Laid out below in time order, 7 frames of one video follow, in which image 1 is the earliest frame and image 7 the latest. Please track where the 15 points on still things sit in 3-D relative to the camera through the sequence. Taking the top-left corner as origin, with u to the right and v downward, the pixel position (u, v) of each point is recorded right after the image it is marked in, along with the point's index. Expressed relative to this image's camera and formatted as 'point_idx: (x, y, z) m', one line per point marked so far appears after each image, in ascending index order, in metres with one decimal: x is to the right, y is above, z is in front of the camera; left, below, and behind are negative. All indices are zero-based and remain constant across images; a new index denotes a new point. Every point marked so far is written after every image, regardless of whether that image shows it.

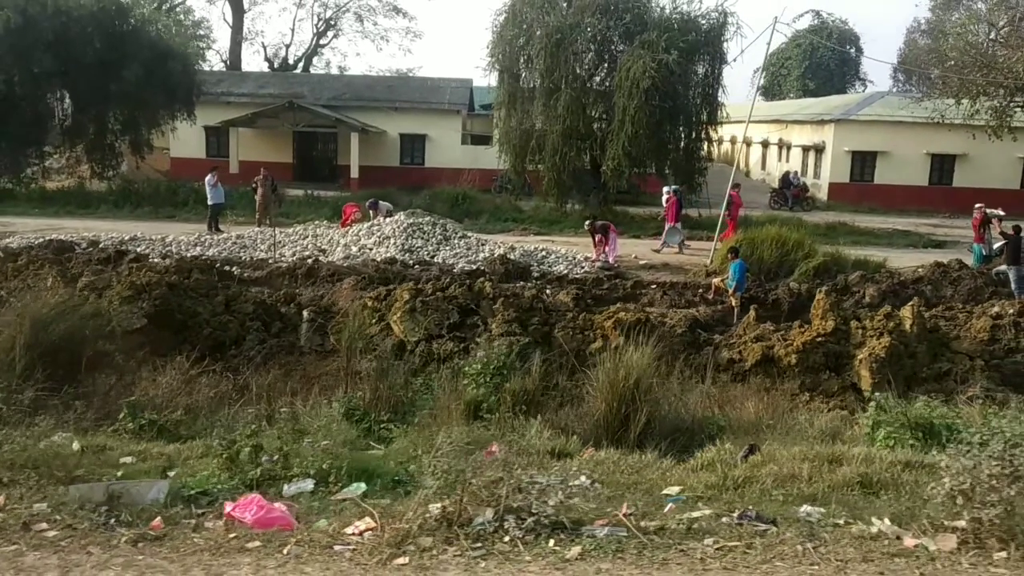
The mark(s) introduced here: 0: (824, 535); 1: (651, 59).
0: (+1.0, -0.8, +3.3) m
1: (+2.6, +4.4, +19.4) m
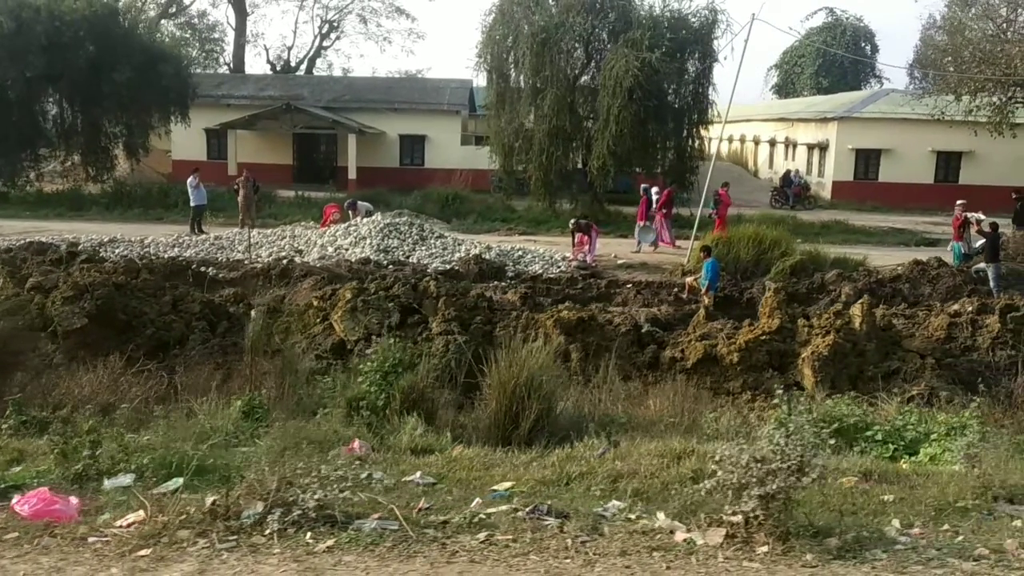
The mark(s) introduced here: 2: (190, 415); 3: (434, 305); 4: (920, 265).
0: (+0.3, -0.8, +3.3) m
1: (+2.3, +4.4, +19.3) m
2: (-1.9, -0.8, +6.0) m
3: (-0.8, -0.2, +9.8) m
4: (+6.0, +0.3, +14.7) m
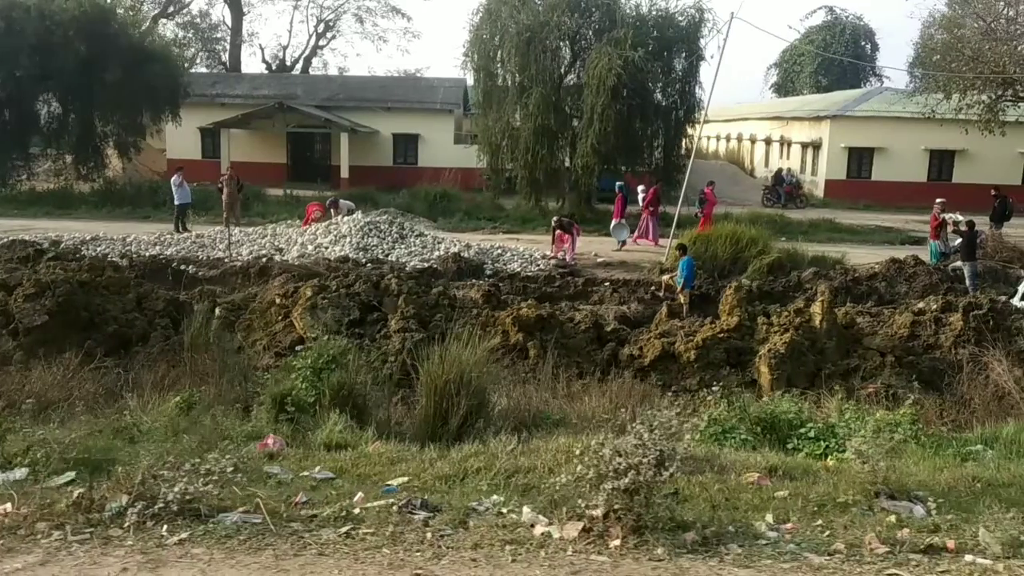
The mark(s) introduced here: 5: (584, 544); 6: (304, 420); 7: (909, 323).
0: (-0.1, -0.8, +3.3) m
1: (+2.0, +4.5, +19.3) m
2: (-2.3, -0.7, +6.1) m
3: (-1.2, -0.1, +9.8) m
4: (+5.6, +0.4, +14.7) m
5: (+0.2, -0.8, +3.1) m
6: (-1.2, -0.7, +5.6) m
7: (+4.1, -0.4, +10.3) m
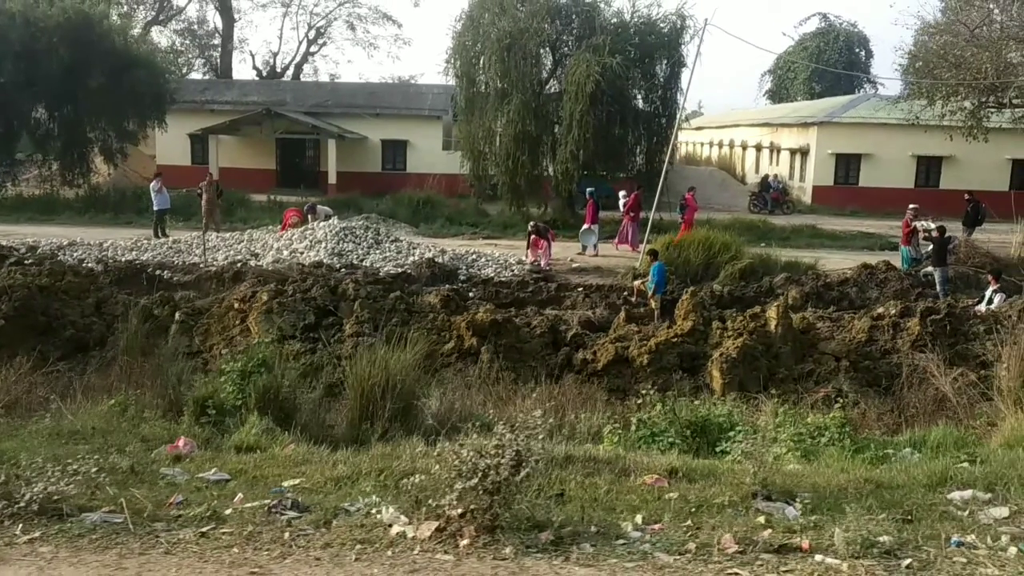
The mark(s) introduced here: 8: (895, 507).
0: (-0.6, -0.8, +3.3) m
1: (+1.6, +4.3, +19.4) m
2: (-2.8, -0.8, +6.1) m
3: (-1.6, -0.2, +9.8) m
4: (+5.2, +0.3, +14.7) m
5: (-0.2, -0.8, +3.1) m
6: (-1.6, -0.8, +5.6) m
7: (+3.7, -0.4, +10.3) m
8: (+1.4, -0.8, +3.8) m
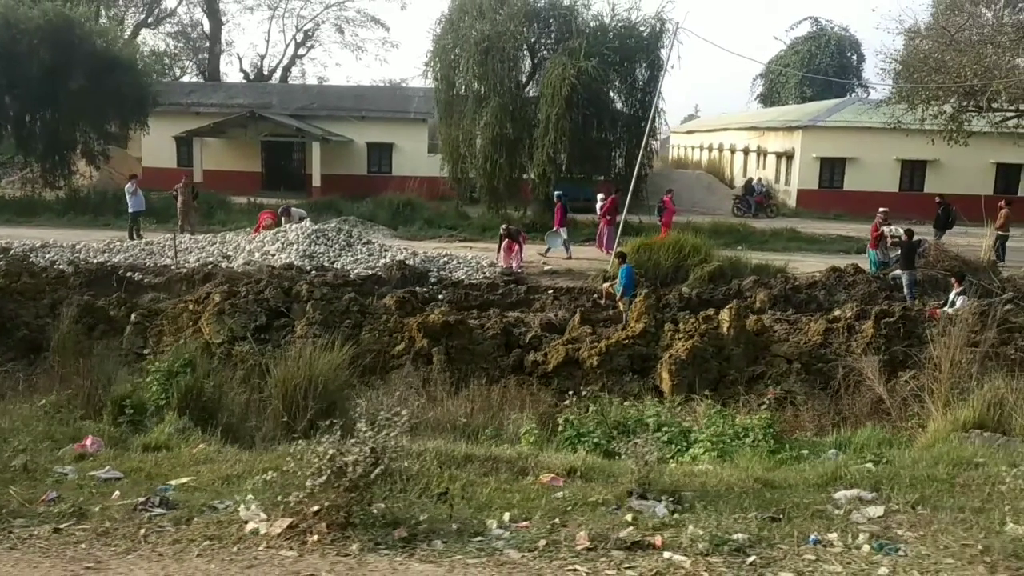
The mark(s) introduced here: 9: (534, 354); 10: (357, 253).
0: (-1.1, -0.8, +3.4) m
1: (+1.2, +4.3, +19.4) m
2: (-3.3, -0.8, +6.1) m
3: (-2.1, -0.2, +9.9) m
4: (+4.8, +0.2, +14.7) m
5: (-0.7, -0.8, +3.1) m
6: (-2.1, -0.8, +5.6) m
7: (+3.2, -0.4, +10.4) m
8: (+1.0, -0.8, +3.8) m
9: (+0.2, -0.6, +9.7) m
10: (-2.5, +0.6, +16.3) m
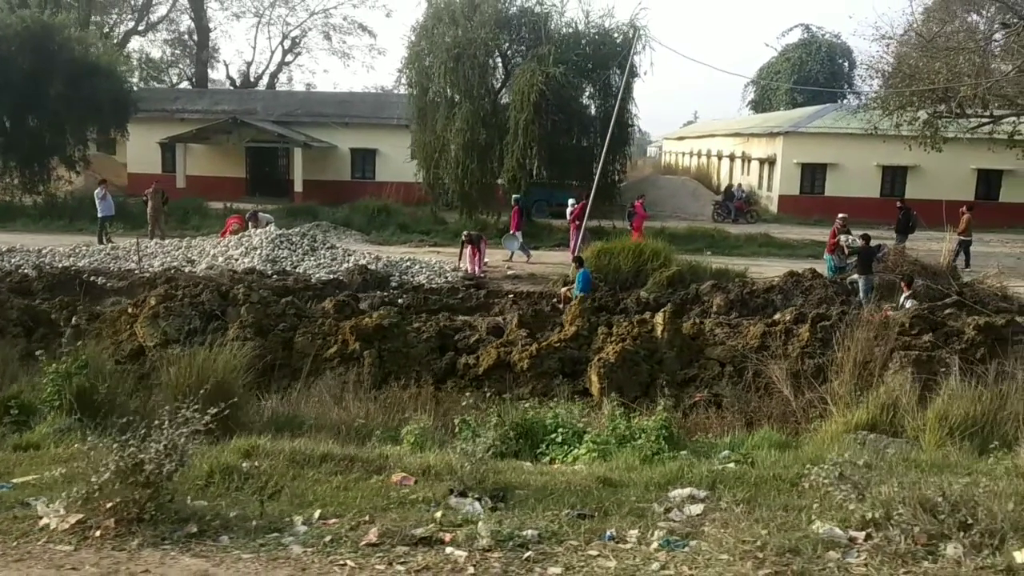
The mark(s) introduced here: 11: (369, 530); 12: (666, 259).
0: (-1.8, -0.8, +3.4) m
1: (+0.6, +4.2, +19.4) m
2: (-3.9, -0.8, +6.2) m
3: (-2.7, -0.2, +9.9) m
4: (+4.2, +0.2, +14.7) m
5: (-1.4, -0.8, +3.2) m
6: (-2.7, -0.8, +5.7) m
7: (+2.6, -0.5, +10.4) m
8: (+0.3, -0.8, +3.9) m
9: (-0.4, -0.7, +9.7) m
10: (-3.1, +0.5, +16.3) m
11: (-0.5, -0.8, +3.4) m
12: (+2.4, +0.4, +15.5) m
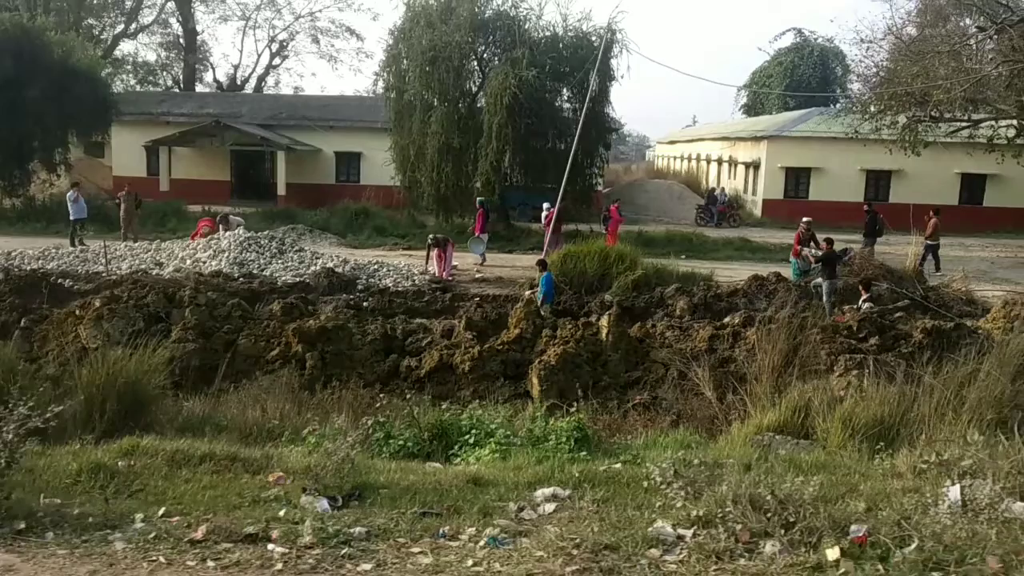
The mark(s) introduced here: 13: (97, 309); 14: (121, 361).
0: (-2.3, -0.8, +3.4) m
1: (+0.1, +4.1, +19.5) m
2: (-4.5, -0.8, +6.2) m
3: (-3.2, -0.2, +9.9) m
4: (+3.6, +0.1, +14.7) m
5: (-2.0, -0.8, +3.2) m
6: (-3.3, -0.8, +5.7) m
7: (+2.0, -0.5, +10.4) m
8: (-0.3, -0.8, +3.9) m
9: (-1.0, -0.7, +9.7) m
10: (-3.6, +0.4, +16.3) m
11: (-1.0, -0.8, +3.4) m
12: (+1.9, +0.4, +15.5) m
13: (-4.0, -0.2, +9.7) m
14: (-2.5, -0.5, +6.4) m
